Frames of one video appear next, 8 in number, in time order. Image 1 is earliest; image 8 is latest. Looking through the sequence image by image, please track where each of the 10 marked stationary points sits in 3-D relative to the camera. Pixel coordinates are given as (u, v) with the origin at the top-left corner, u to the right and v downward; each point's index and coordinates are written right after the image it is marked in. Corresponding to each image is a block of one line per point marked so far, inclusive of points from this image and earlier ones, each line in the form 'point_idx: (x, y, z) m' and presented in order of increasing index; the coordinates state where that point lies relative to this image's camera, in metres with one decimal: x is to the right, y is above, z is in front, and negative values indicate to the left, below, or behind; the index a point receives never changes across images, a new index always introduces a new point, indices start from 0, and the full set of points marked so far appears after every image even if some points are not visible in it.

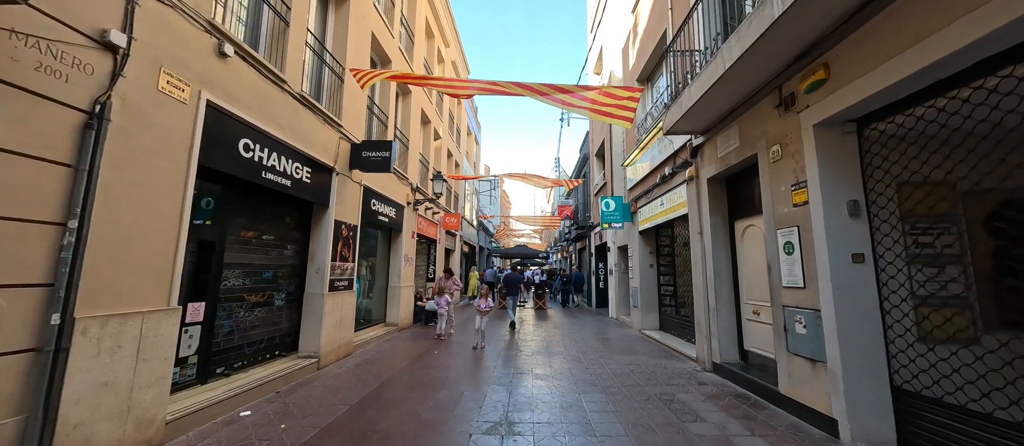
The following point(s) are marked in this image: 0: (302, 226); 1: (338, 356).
0: (-3.6, -0.1, +5.9) m
1: (-3.1, -2.4, +6.2) m
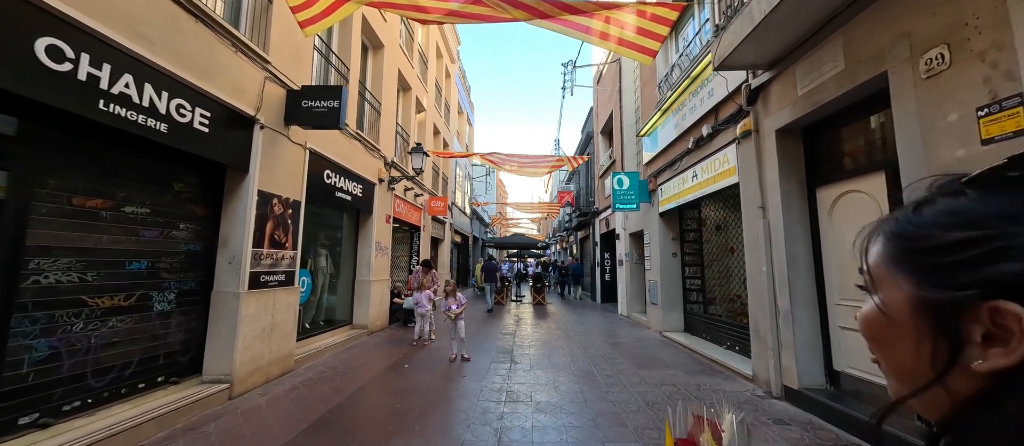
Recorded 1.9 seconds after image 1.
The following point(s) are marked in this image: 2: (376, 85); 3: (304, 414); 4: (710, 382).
0: (-3.7, +0.3, +4.2) m
1: (-3.2, -2.0, +4.6) m
2: (-3.3, +3.3, +8.3) m
3: (-2.3, -2.1, +3.7) m
4: (+2.6, -2.1, +4.6) m
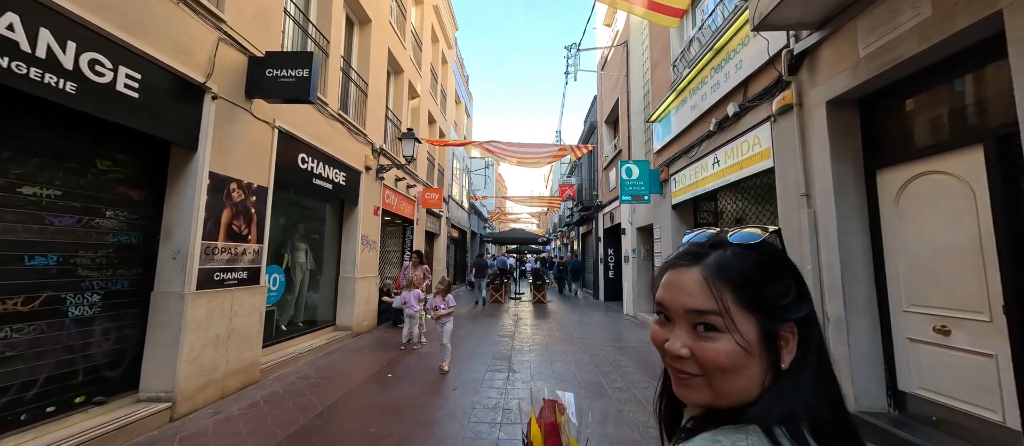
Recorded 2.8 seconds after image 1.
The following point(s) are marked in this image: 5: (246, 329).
0: (-3.7, +0.4, +3.5) m
1: (-3.2, -1.9, +3.9) m
2: (-3.3, +3.5, +7.6) m
3: (-2.3, -2.0, +3.1) m
4: (+2.6, -2.0, +3.9) m
5: (-3.2, -1.3, +4.2) m
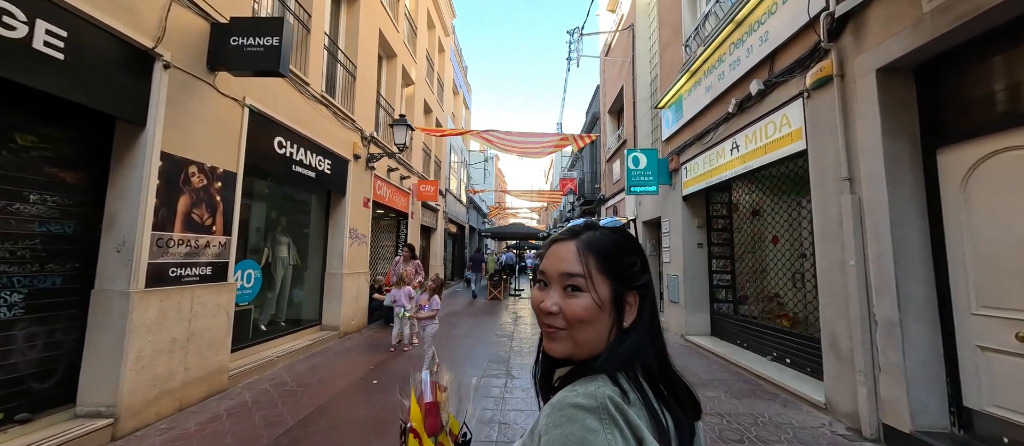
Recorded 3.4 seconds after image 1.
0: (-3.7, +0.5, +3.0) m
1: (-3.2, -1.8, +3.4) m
2: (-3.3, +3.7, +7.0) m
3: (-2.3, -1.8, +2.6) m
4: (+2.6, -1.9, +3.5) m
5: (-3.2, -1.2, +3.7) m
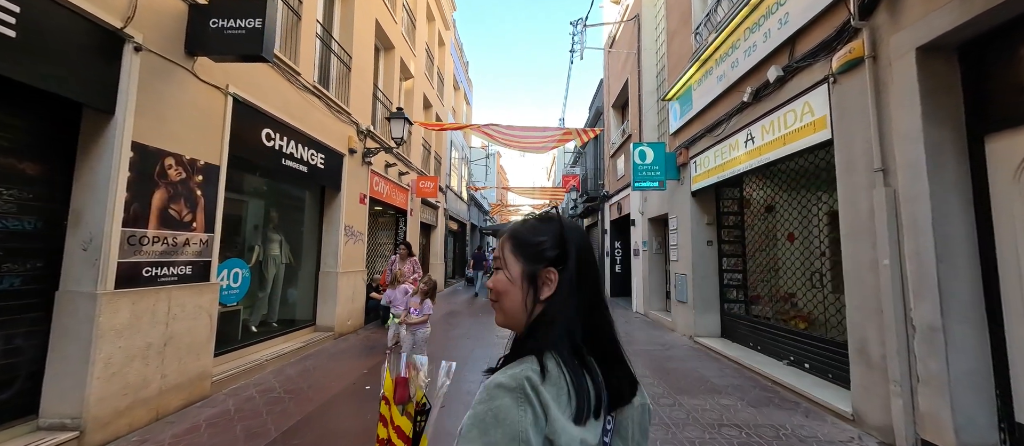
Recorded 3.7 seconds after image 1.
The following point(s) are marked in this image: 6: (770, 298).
0: (-3.7, +0.6, +2.8) m
1: (-3.2, -1.7, +3.2) m
2: (-3.3, +3.7, +6.8) m
3: (-2.3, -1.8, +2.4) m
4: (+2.6, -1.9, +3.2) m
5: (-3.2, -1.1, +3.5) m
6: (+4.2, -1.2, +5.7) m
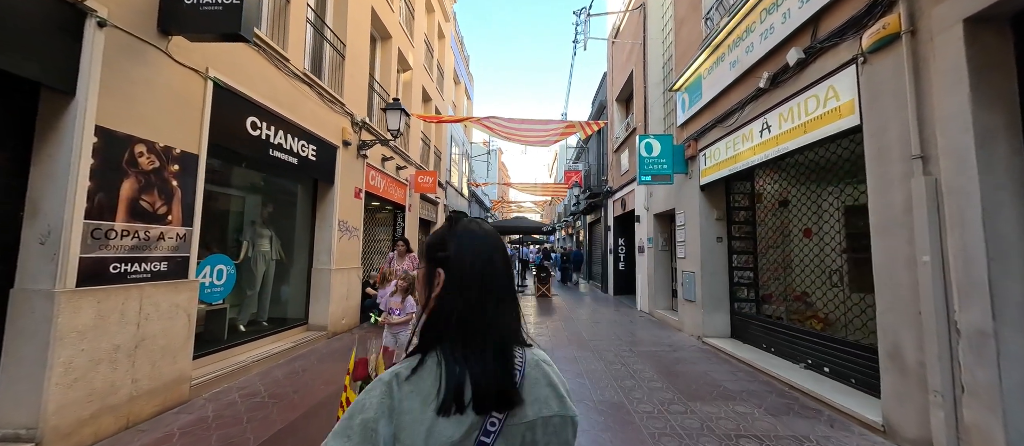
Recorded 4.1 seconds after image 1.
0: (-3.7, +0.6, +2.5) m
1: (-3.2, -1.7, +3.0) m
2: (-3.3, +3.8, +6.5) m
3: (-2.3, -1.8, +2.2) m
4: (+2.6, -1.8, +3.0) m
5: (-3.2, -1.1, +3.2) m
6: (+4.2, -1.2, +5.4) m
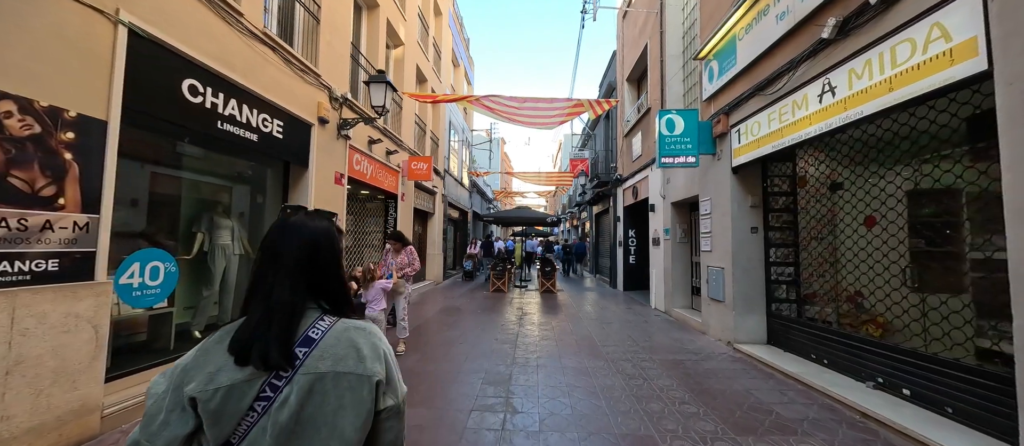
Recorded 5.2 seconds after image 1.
0: (-3.7, +0.7, +1.7) m
1: (-3.3, -1.6, +2.2) m
2: (-3.2, +4.0, +5.6) m
3: (-2.3, -1.7, +1.4) m
4: (+2.6, -1.7, +2.2) m
5: (-3.2, -1.0, +2.5) m
6: (+4.2, -1.0, +4.6) m
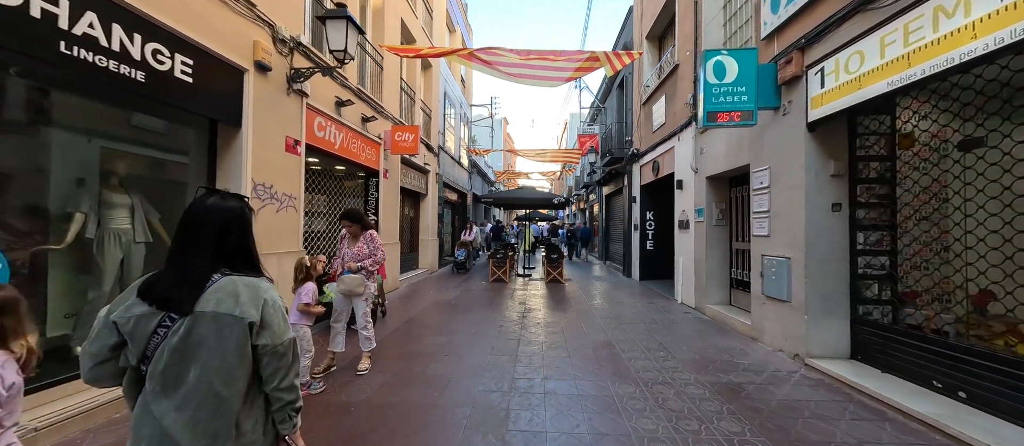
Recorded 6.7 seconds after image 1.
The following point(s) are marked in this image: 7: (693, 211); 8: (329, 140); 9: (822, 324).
0: (-3.8, +0.8, +0.5) m
1: (-3.3, -1.5, +1.1) m
2: (-3.3, +4.3, +4.2) m
3: (-2.4, -1.6, +0.2) m
4: (+2.5, -1.5, +0.9) m
5: (-3.3, -0.8, +1.3) m
6: (+4.2, -0.7, +3.3) m
7: (+3.4, +0.2, +6.5) m
8: (-3.0, +1.4, +5.7) m
9: (+3.5, -1.1, +3.9) m
